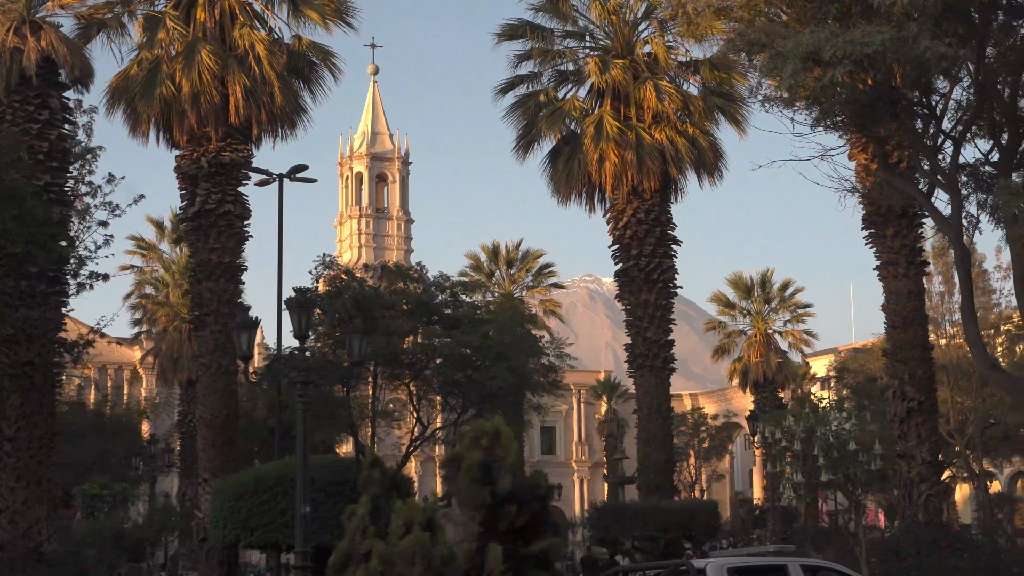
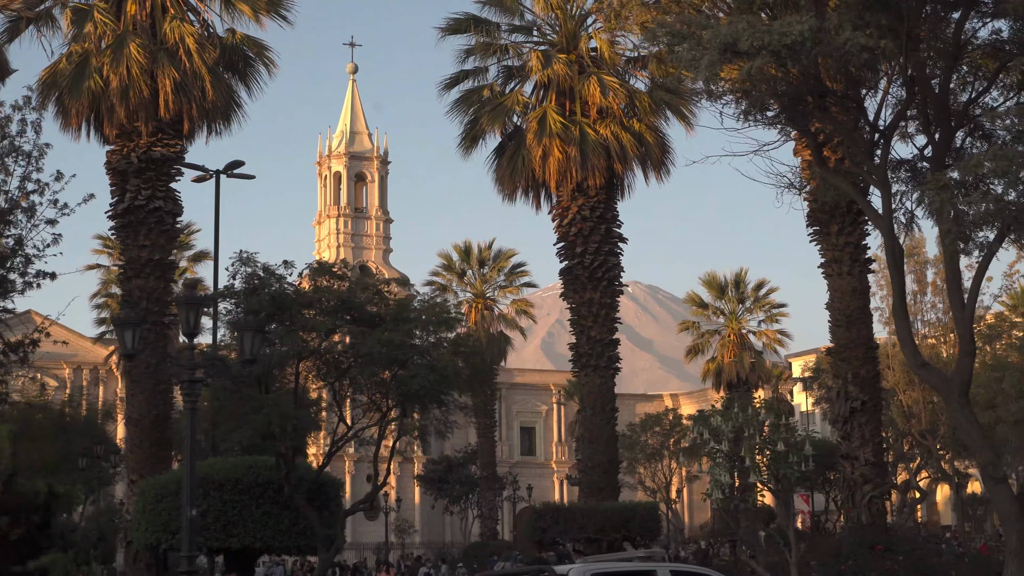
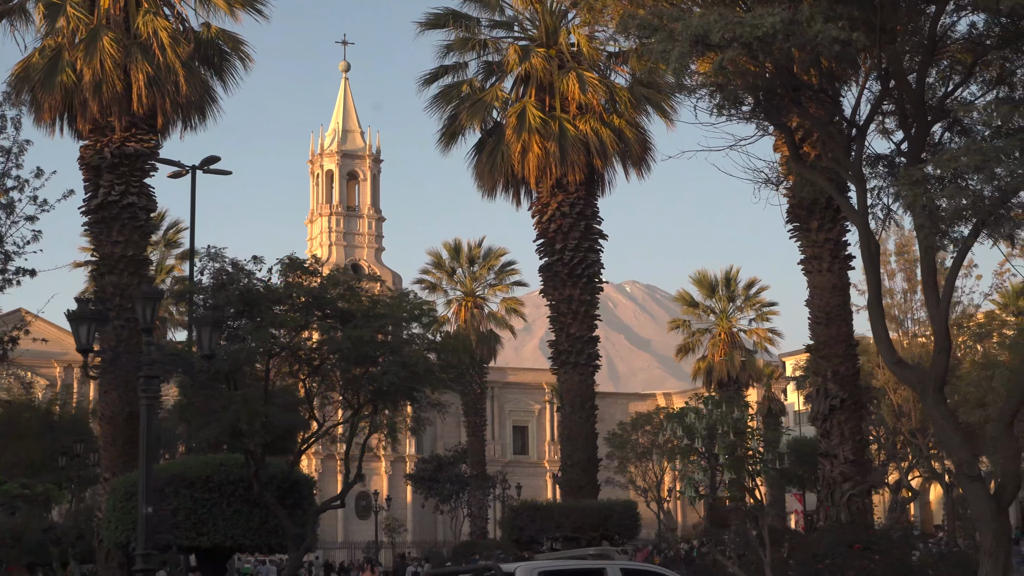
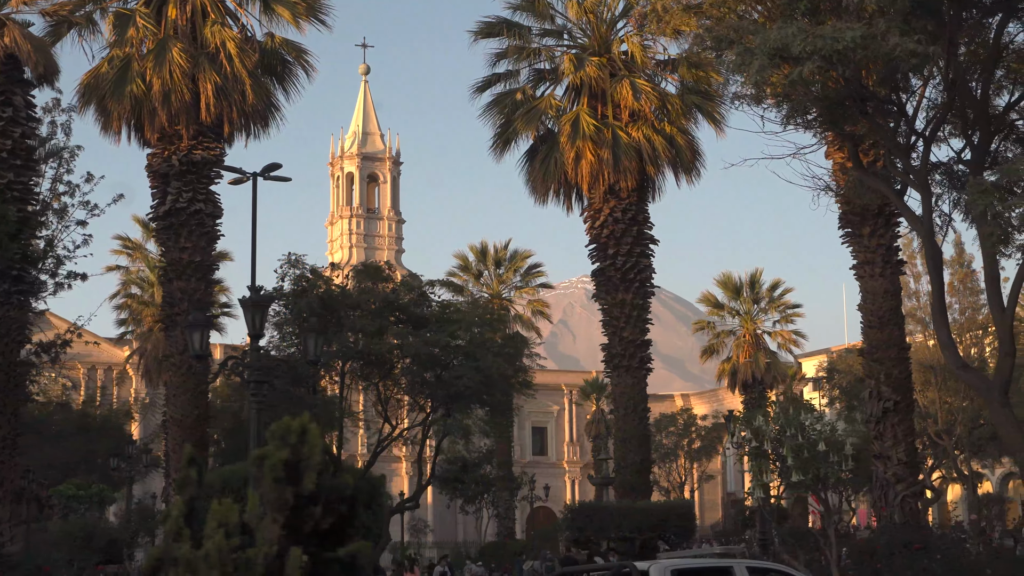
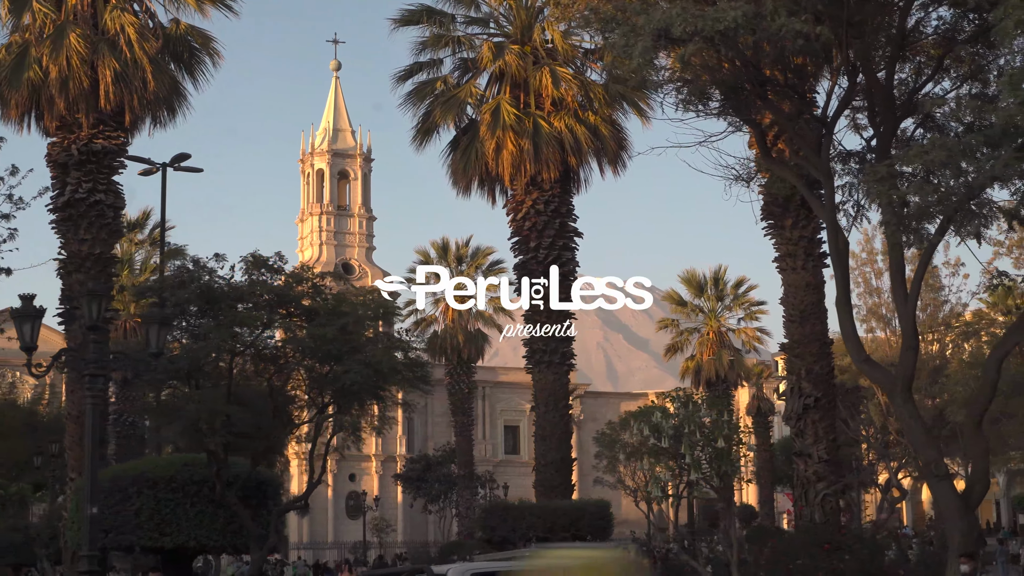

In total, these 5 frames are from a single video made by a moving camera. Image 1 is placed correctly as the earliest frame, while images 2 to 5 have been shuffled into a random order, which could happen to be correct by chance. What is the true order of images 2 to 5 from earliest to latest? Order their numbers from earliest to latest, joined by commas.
4, 2, 3, 5
